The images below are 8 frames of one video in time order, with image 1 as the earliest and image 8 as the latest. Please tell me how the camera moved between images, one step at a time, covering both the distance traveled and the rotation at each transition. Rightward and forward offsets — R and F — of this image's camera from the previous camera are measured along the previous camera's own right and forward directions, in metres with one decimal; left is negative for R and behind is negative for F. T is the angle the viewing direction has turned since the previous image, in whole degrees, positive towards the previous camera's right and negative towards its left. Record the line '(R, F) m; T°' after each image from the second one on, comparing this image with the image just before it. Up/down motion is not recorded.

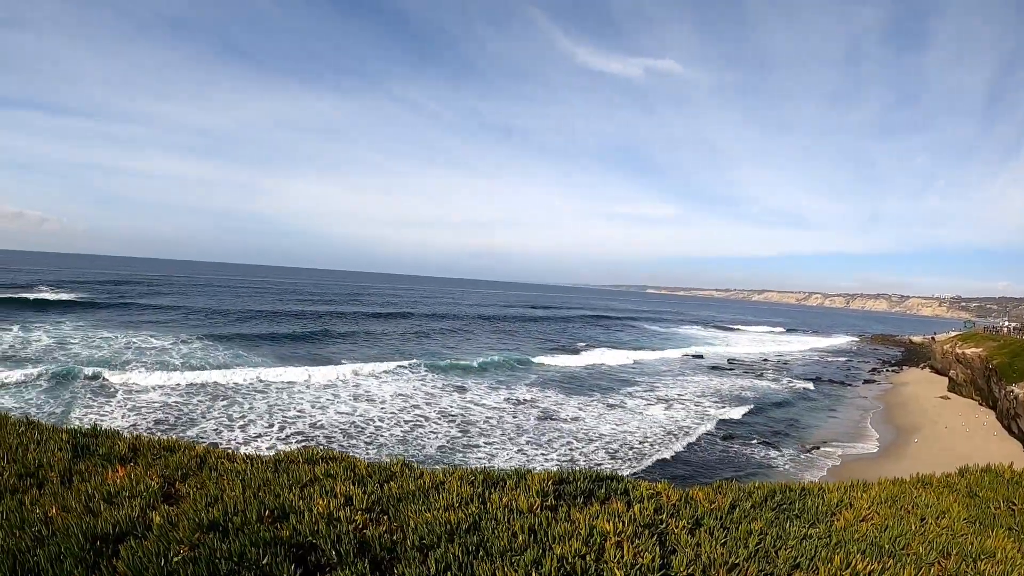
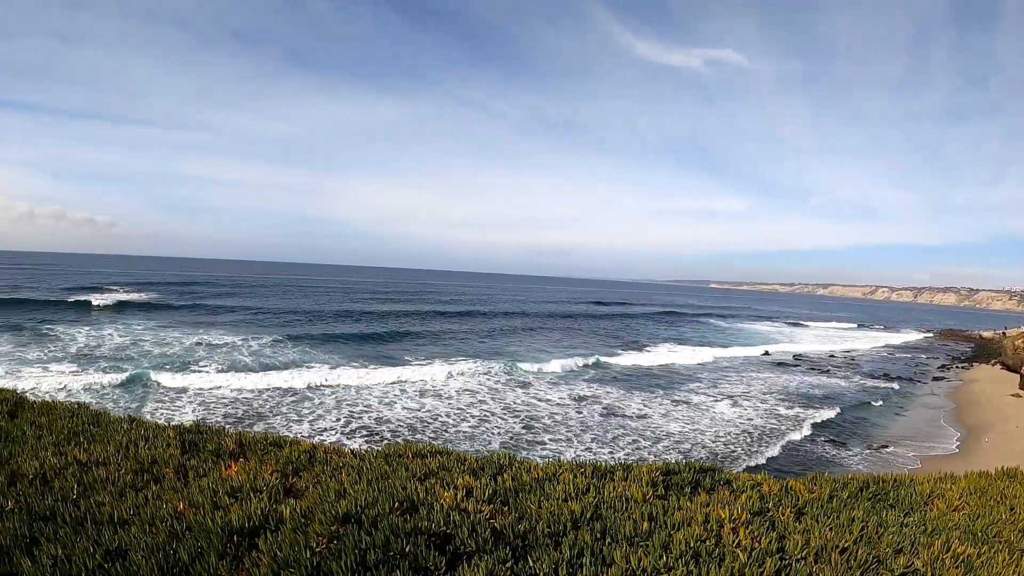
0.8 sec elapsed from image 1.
(-1.0, +0.3) m; -4°
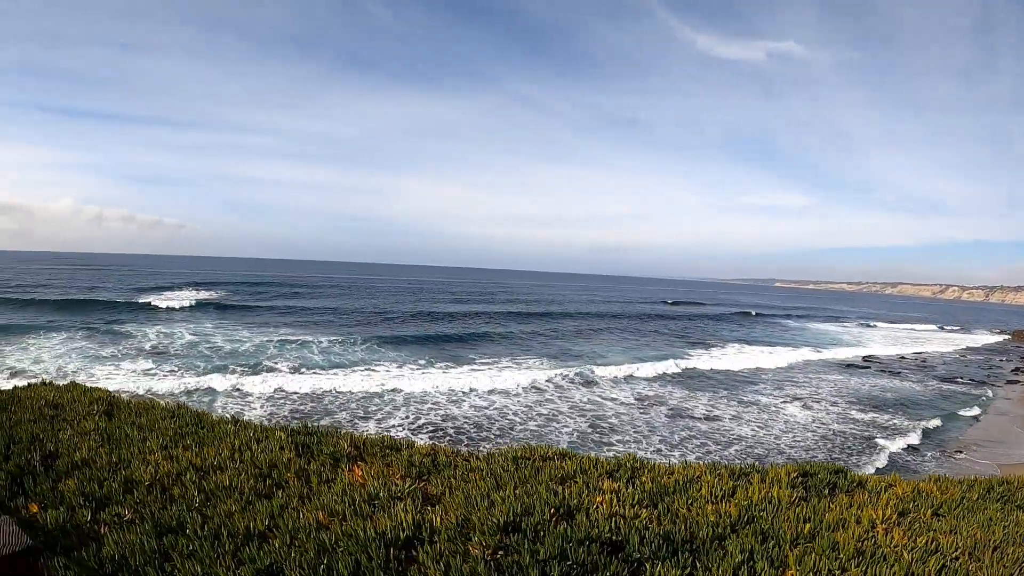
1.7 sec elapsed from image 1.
(-1.2, +0.3) m; -3°
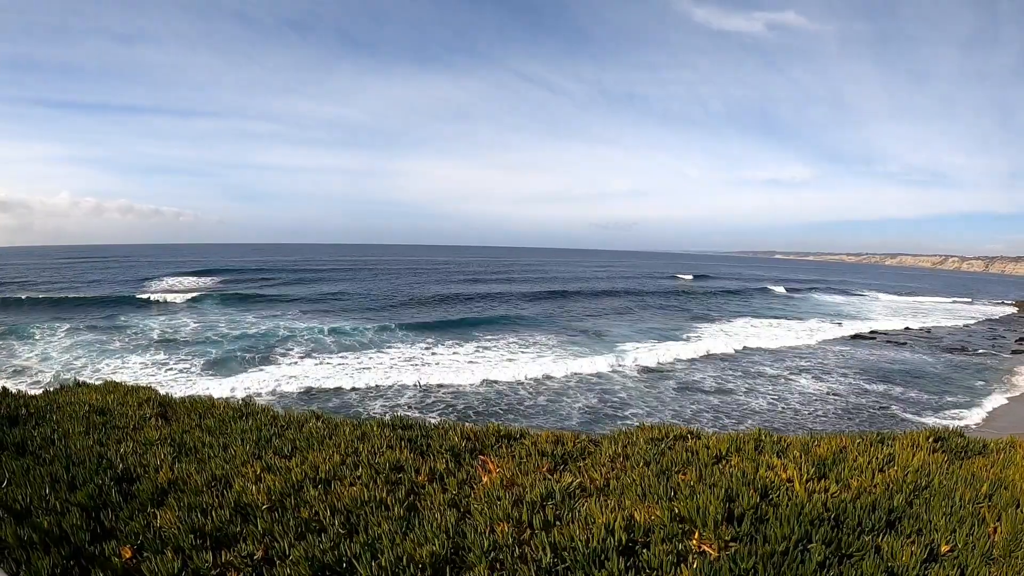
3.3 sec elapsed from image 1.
(-0.6, +0.1) m; +1°
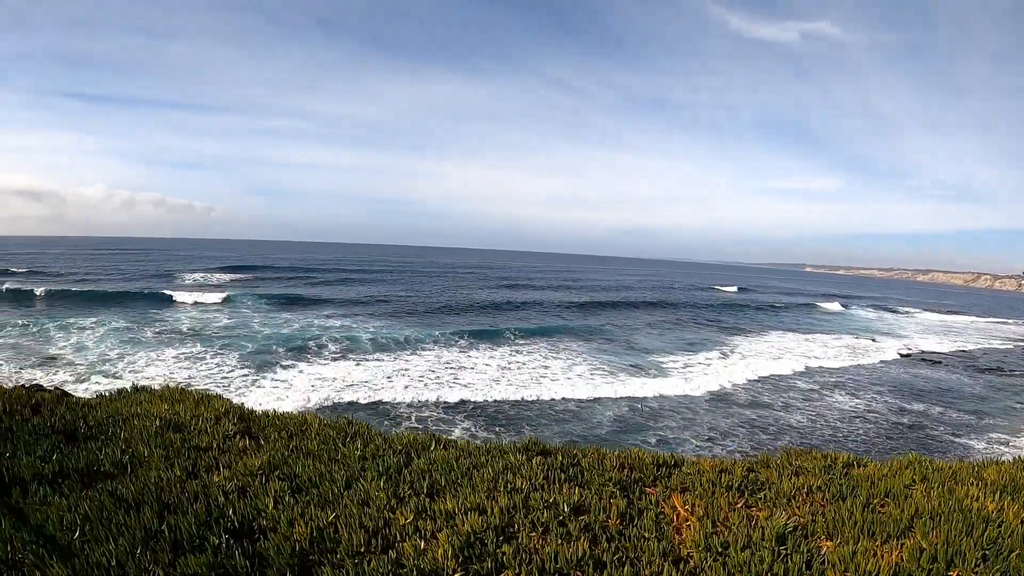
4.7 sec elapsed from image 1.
(-0.9, +0.2) m; -1°
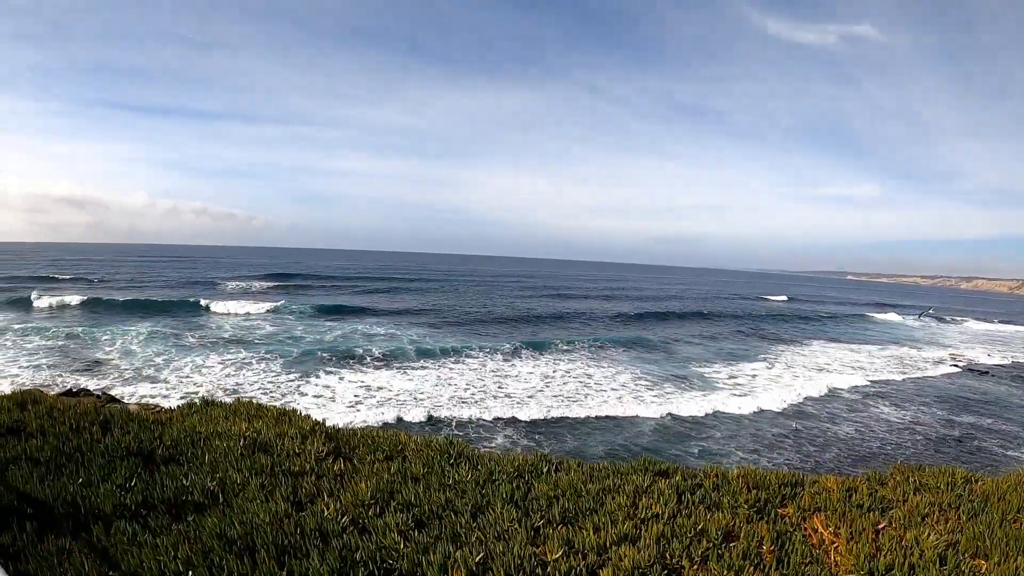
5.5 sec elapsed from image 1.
(-1.0, 0.0) m; -2°
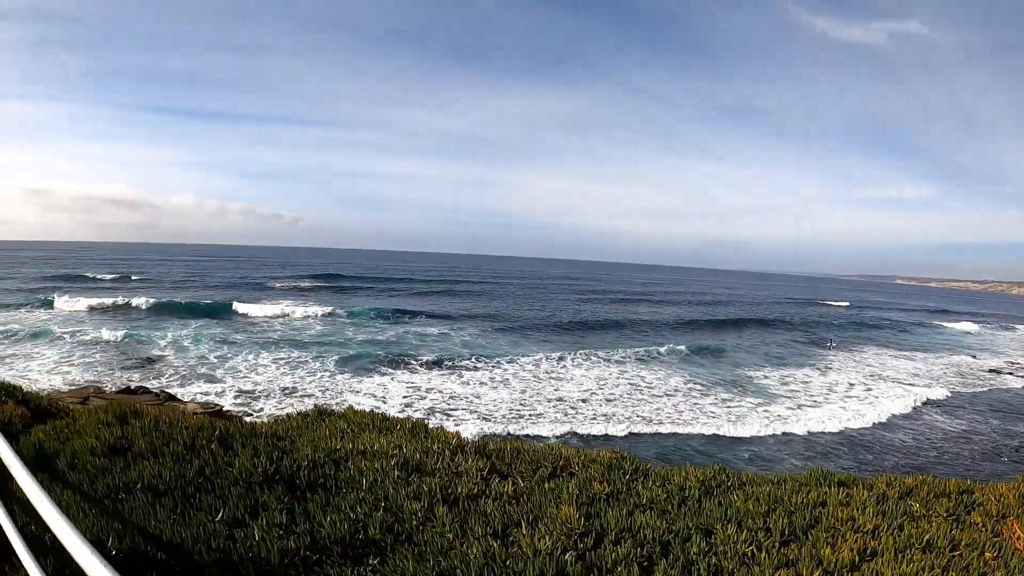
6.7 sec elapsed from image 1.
(-1.2, -0.1) m; -2°
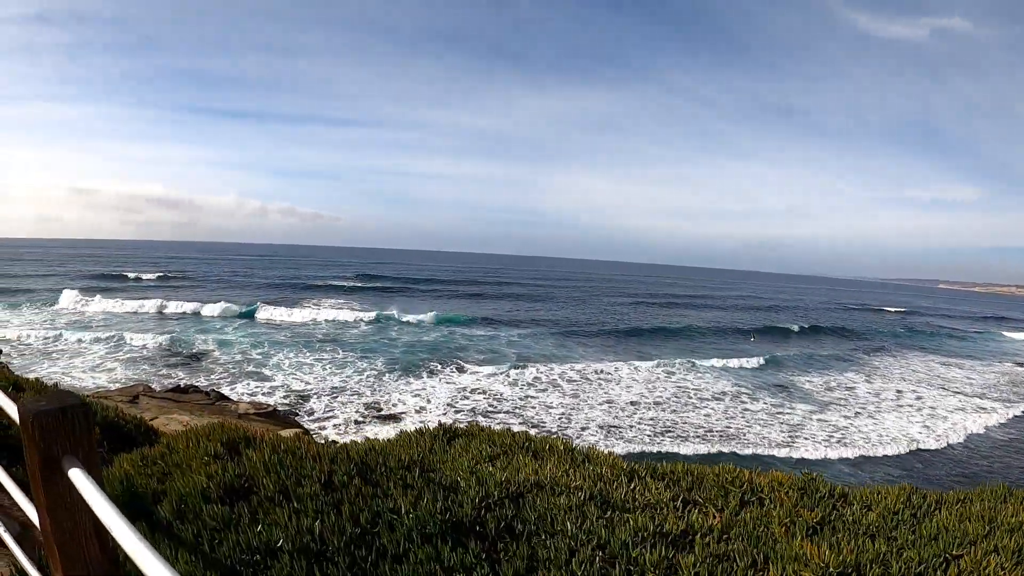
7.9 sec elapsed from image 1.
(-1.2, -0.1) m; -1°
